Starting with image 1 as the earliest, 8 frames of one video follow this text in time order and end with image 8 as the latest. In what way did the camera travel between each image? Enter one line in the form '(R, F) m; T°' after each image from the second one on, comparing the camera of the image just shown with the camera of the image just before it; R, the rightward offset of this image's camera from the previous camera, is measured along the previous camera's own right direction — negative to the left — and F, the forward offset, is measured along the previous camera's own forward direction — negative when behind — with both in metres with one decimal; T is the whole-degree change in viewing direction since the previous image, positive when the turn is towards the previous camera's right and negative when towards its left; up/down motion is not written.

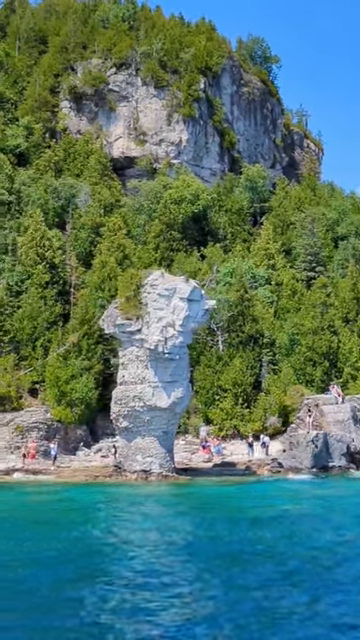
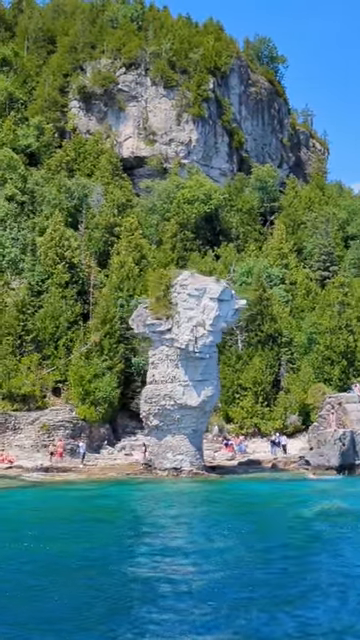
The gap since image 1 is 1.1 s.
(-1.3, -0.4) m; 0°
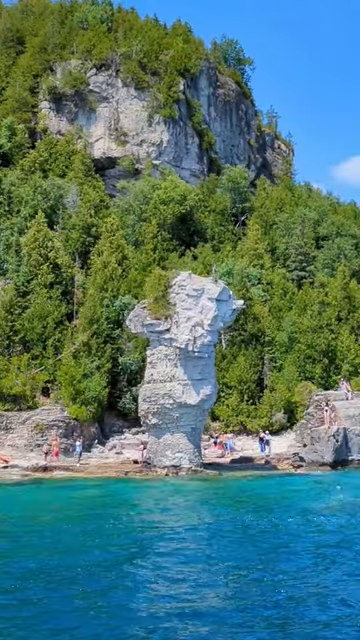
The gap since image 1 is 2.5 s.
(-1.8, -0.6) m; +3°
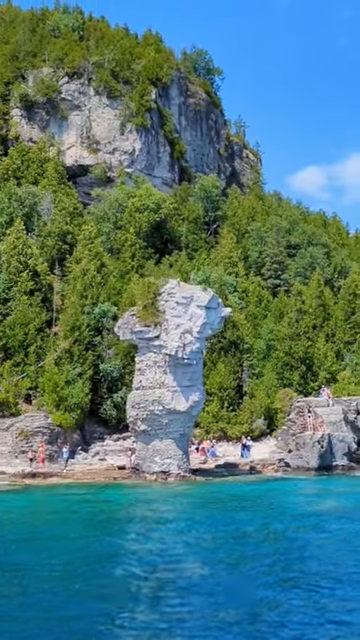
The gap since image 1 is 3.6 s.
(-1.2, -0.4) m; +2°
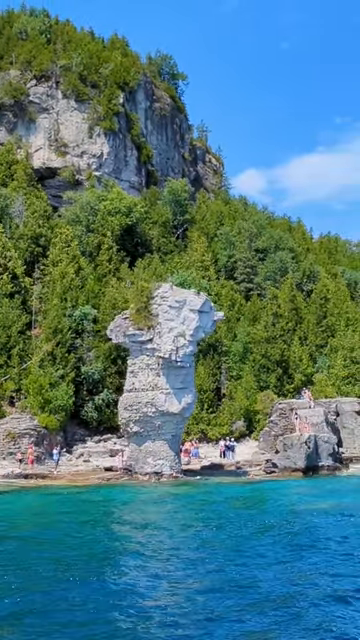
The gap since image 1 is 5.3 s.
(-1.9, -0.7) m; +3°
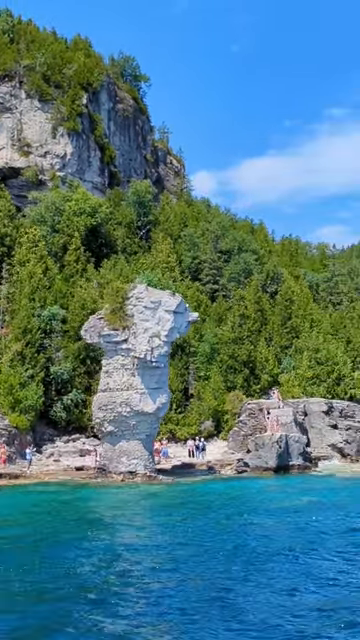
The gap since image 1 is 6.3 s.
(-0.9, -0.3) m; +3°
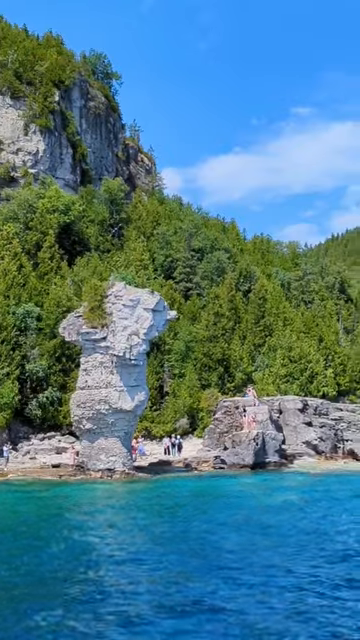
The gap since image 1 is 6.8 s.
(-0.5, -0.2) m; +2°
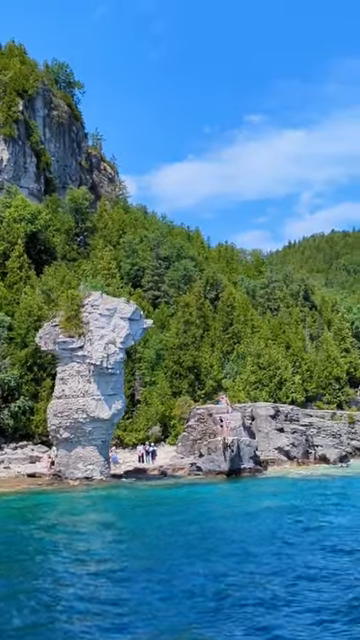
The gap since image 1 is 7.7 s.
(-0.8, -0.3) m; +2°
